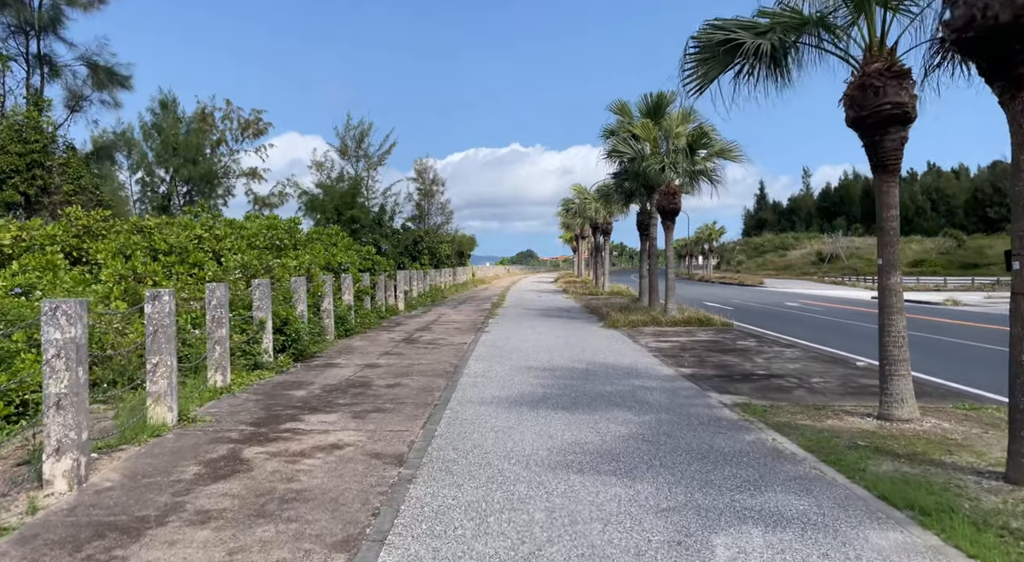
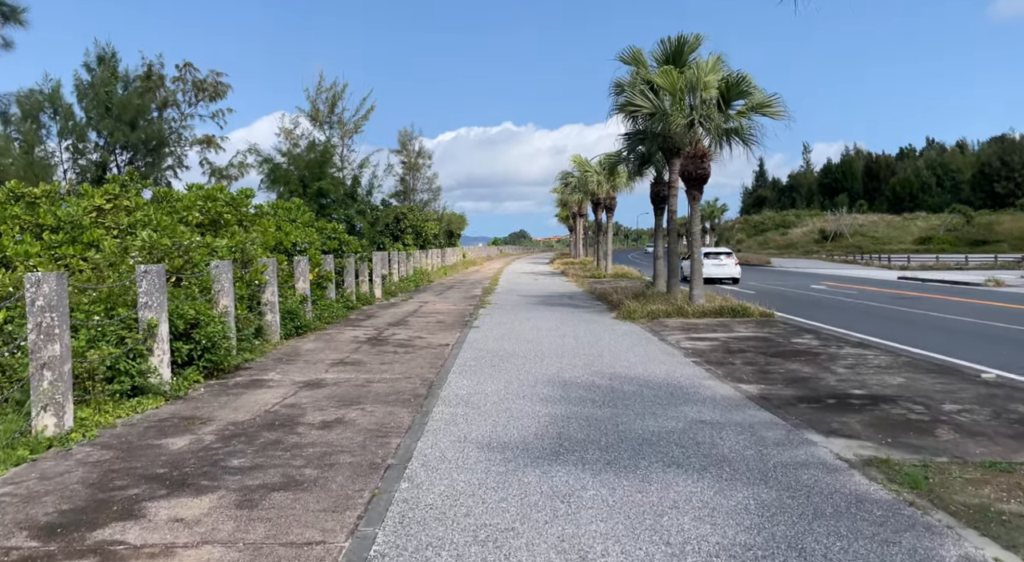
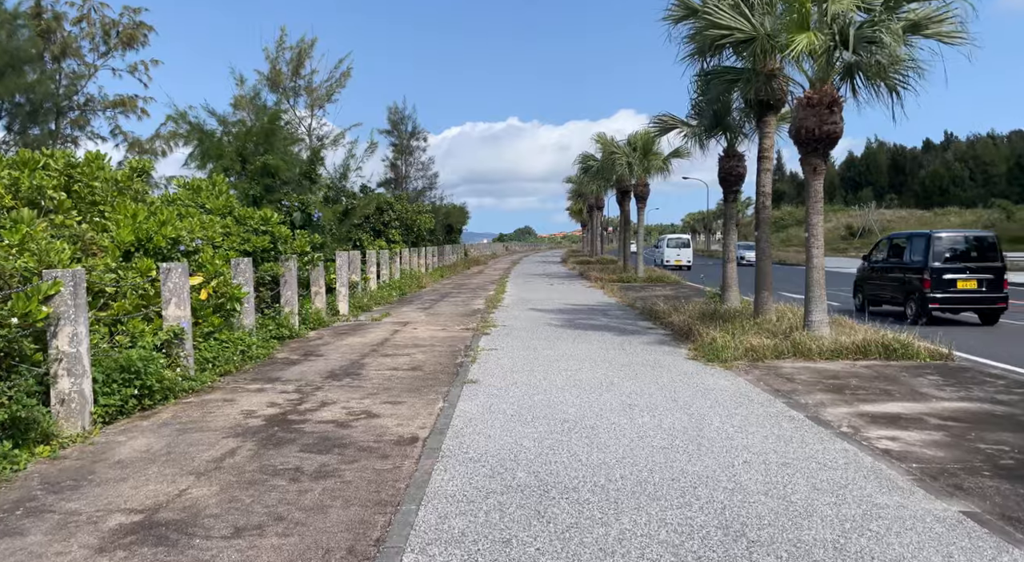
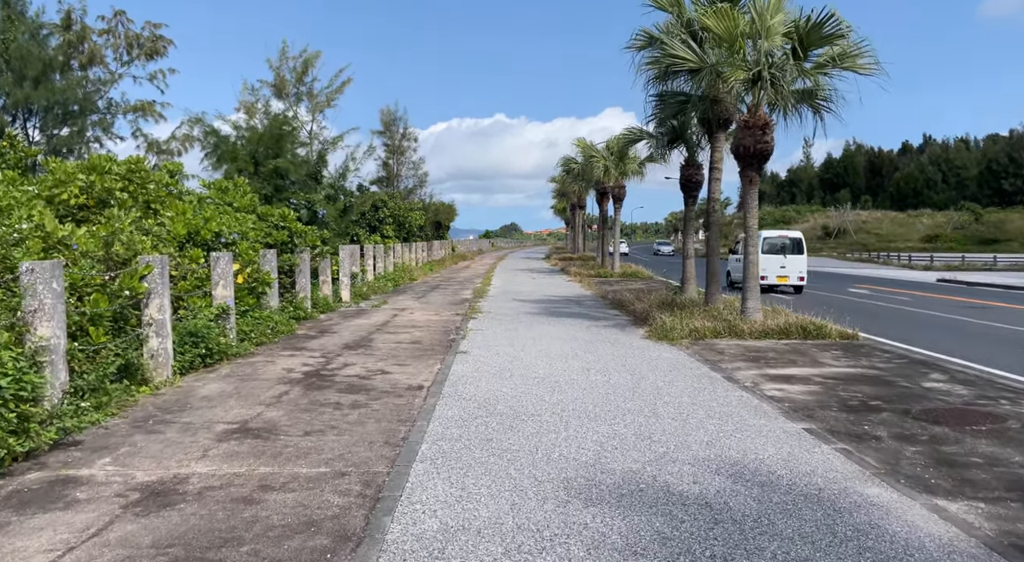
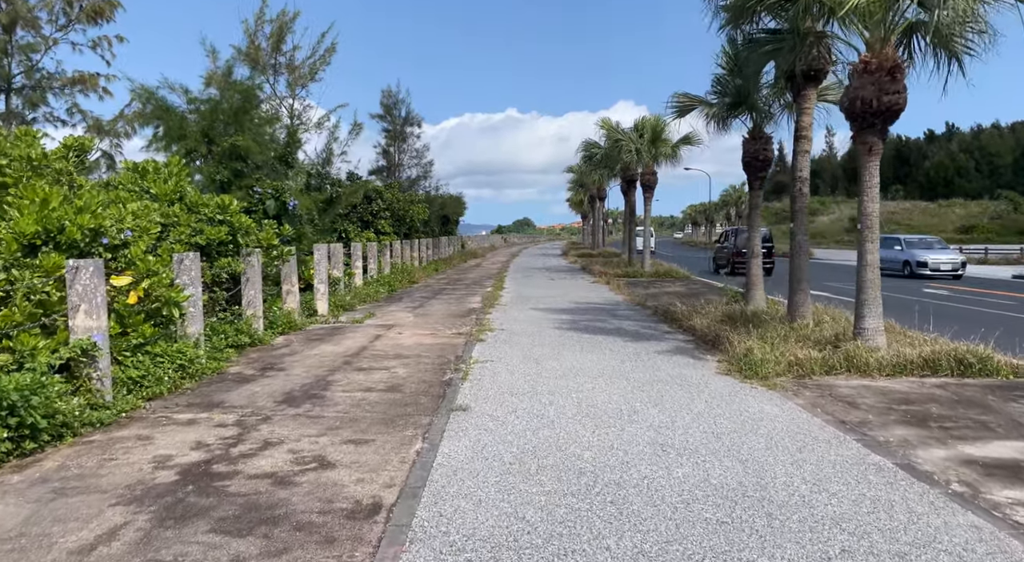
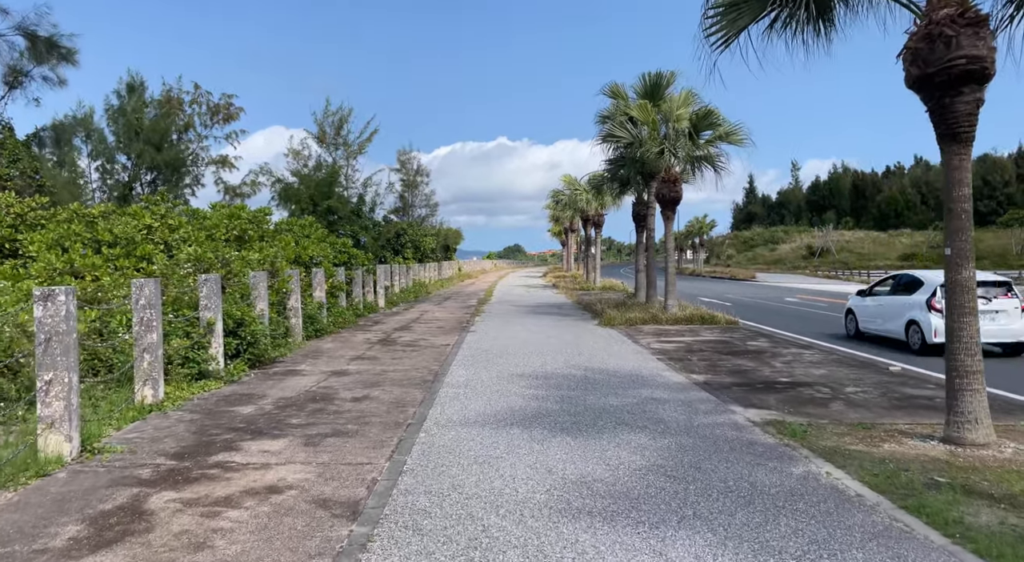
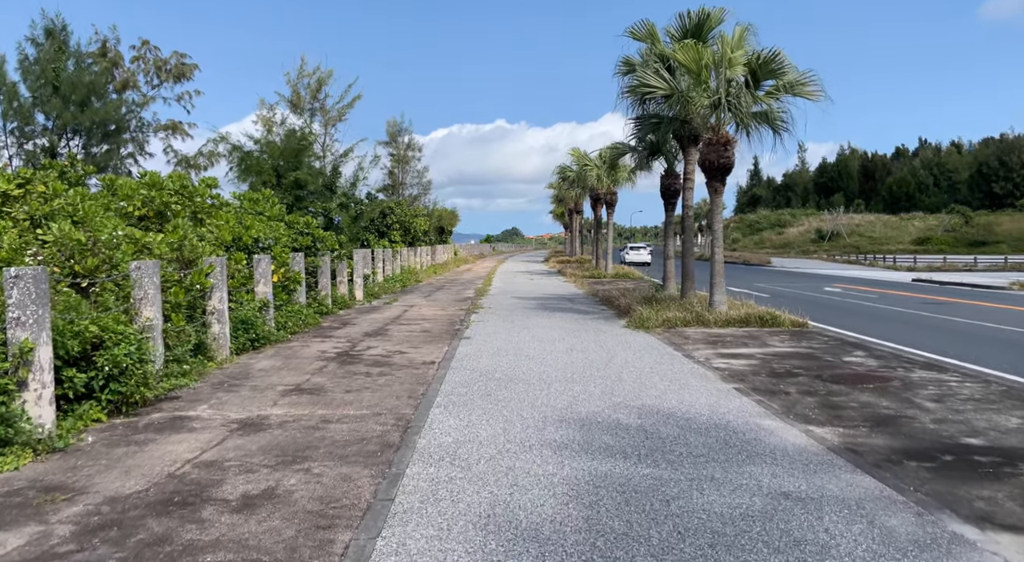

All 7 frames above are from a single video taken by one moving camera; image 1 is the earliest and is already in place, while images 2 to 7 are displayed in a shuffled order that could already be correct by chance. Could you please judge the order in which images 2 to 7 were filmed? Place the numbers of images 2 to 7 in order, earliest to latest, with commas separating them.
6, 2, 7, 4, 3, 5
